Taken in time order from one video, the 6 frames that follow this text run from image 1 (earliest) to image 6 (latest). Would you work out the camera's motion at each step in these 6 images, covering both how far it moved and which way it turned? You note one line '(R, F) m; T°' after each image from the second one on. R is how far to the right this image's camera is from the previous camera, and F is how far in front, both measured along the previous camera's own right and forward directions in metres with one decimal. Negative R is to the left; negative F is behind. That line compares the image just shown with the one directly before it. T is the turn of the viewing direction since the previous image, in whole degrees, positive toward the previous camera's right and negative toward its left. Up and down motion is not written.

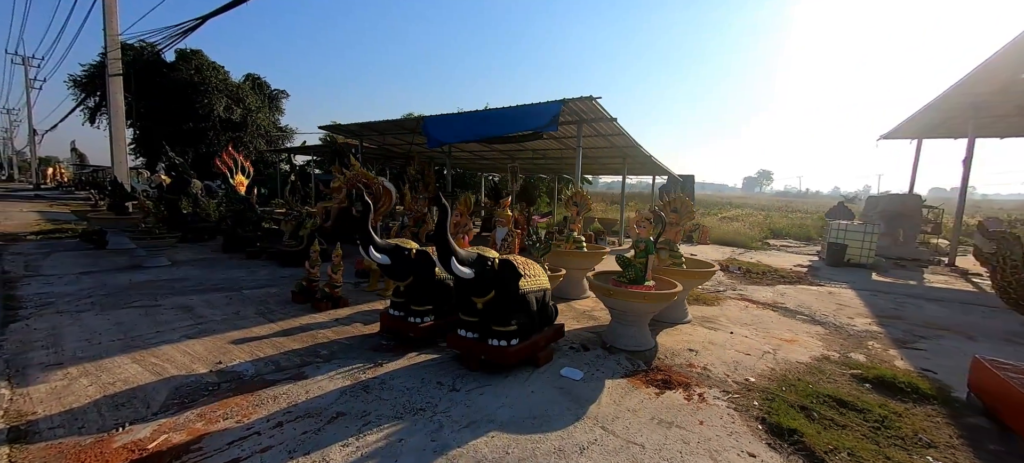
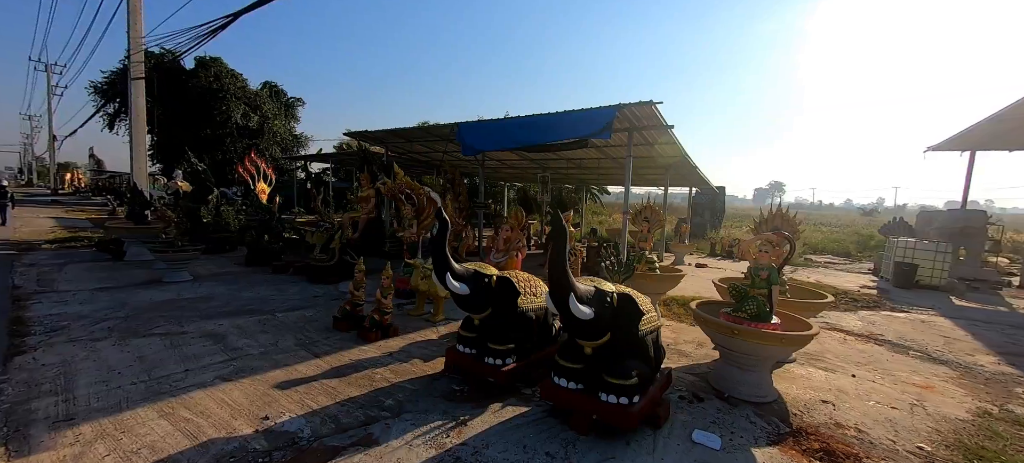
(-0.8, +0.6) m; -1°
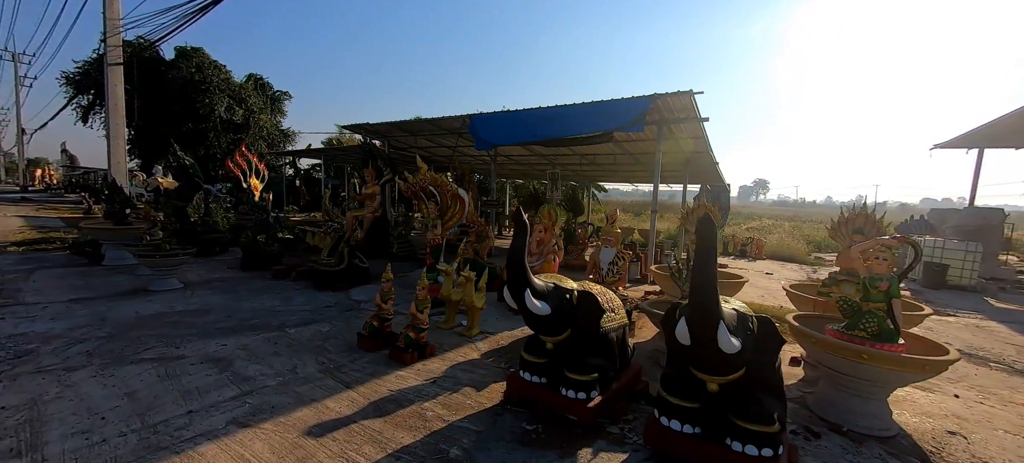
(-0.7, +0.6) m; +2°
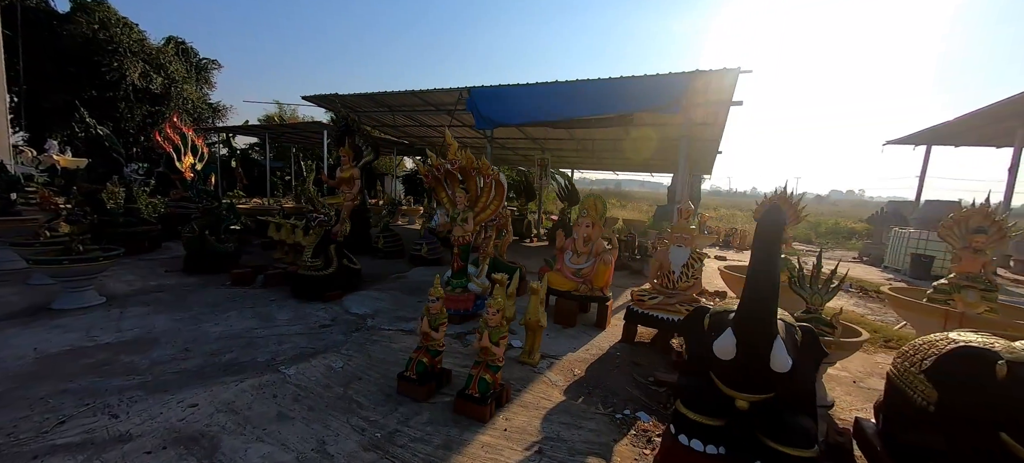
(-1.1, +1.0) m; +7°
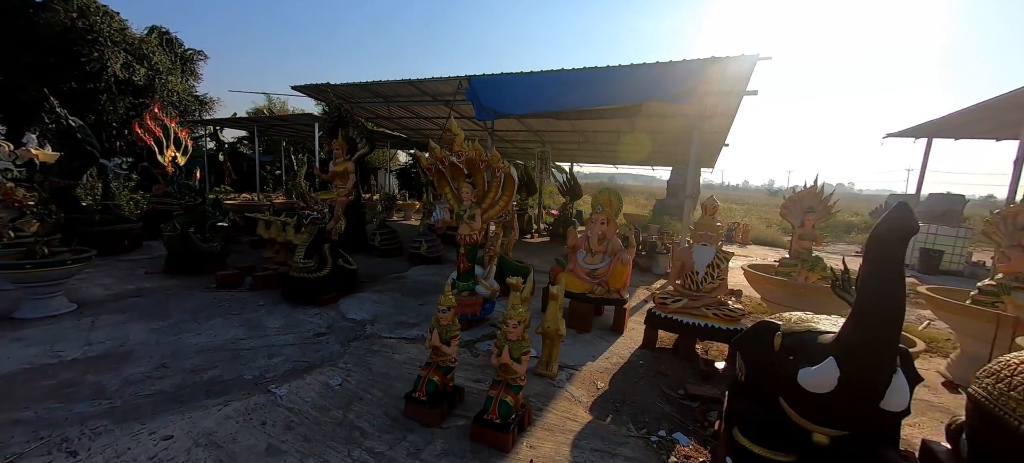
(-0.2, +0.3) m; +1°
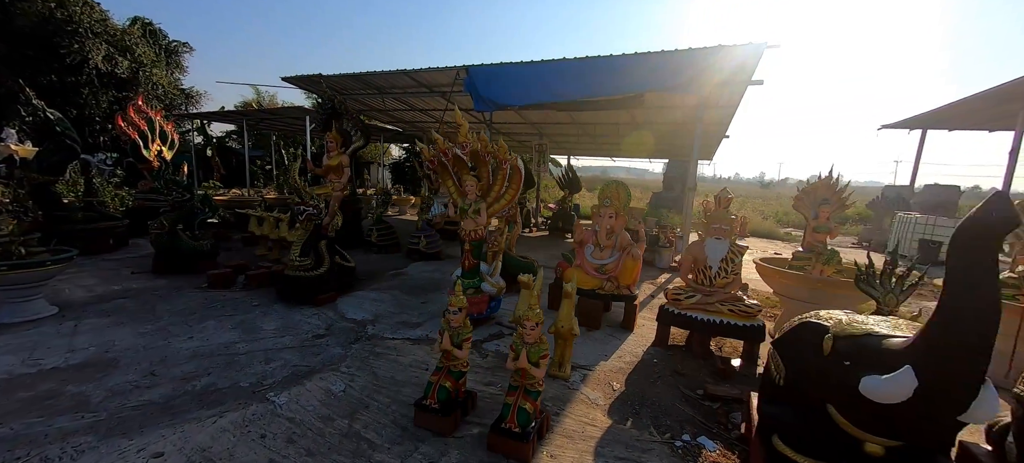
(-0.1, +0.2) m; +1°
